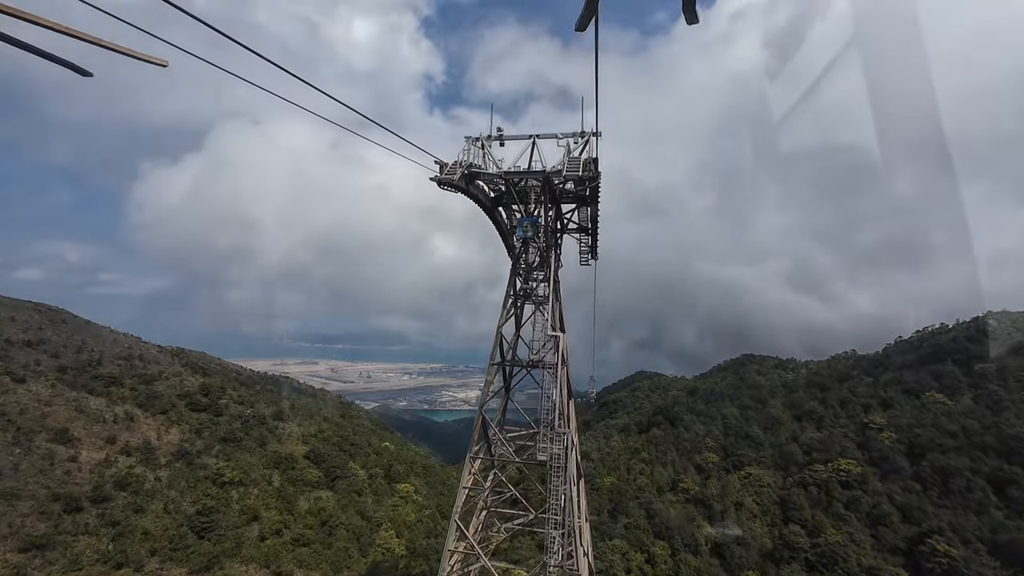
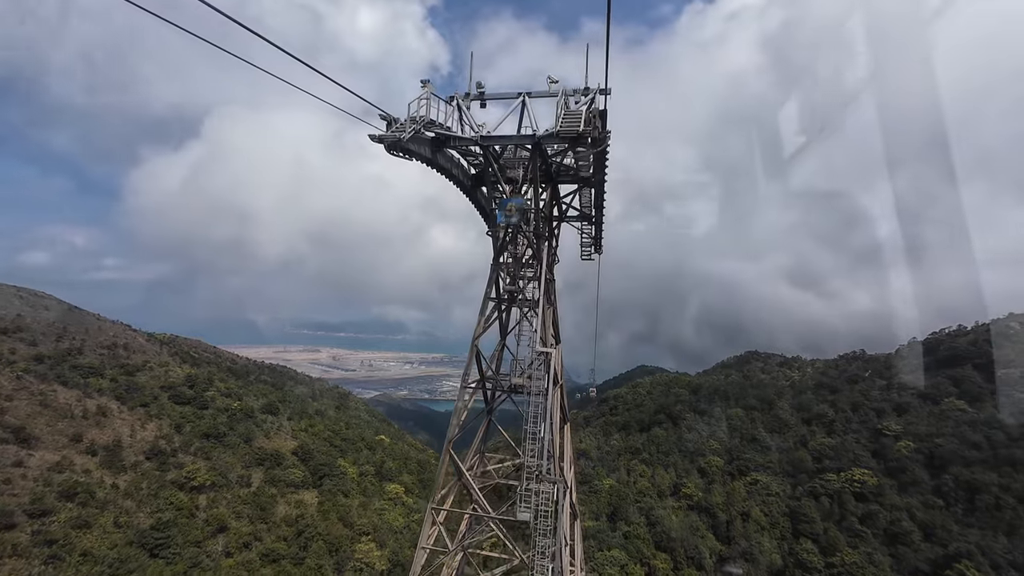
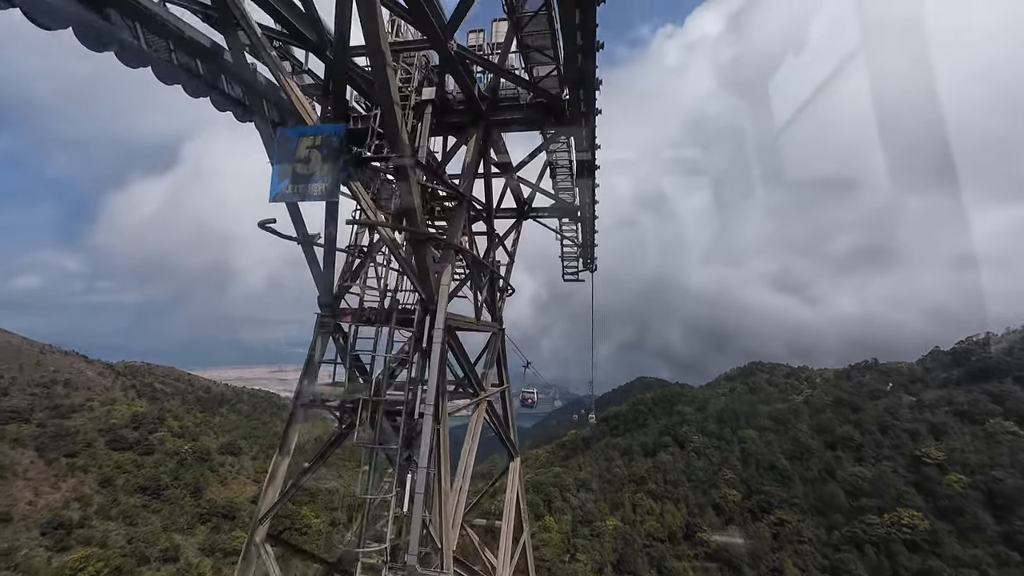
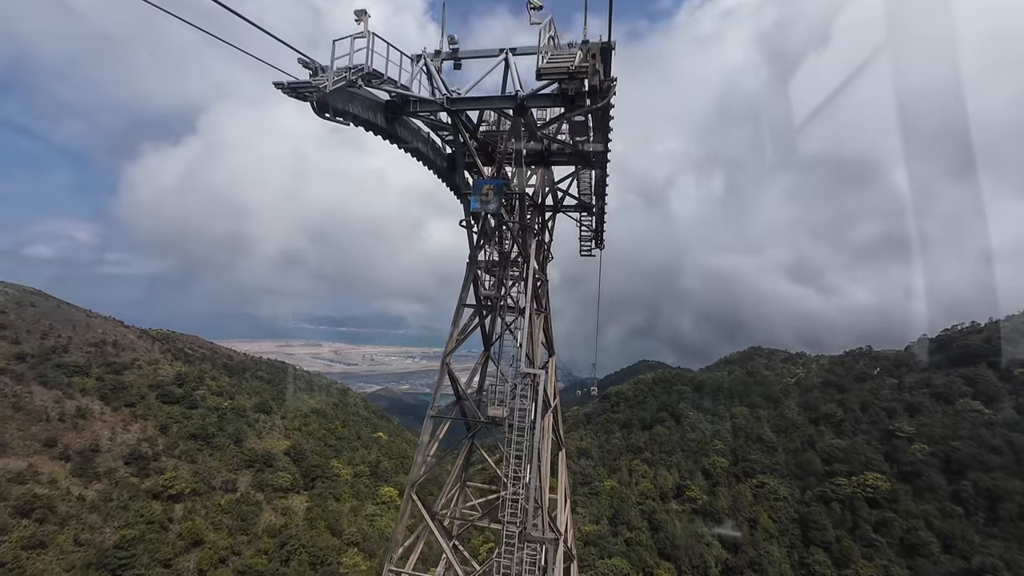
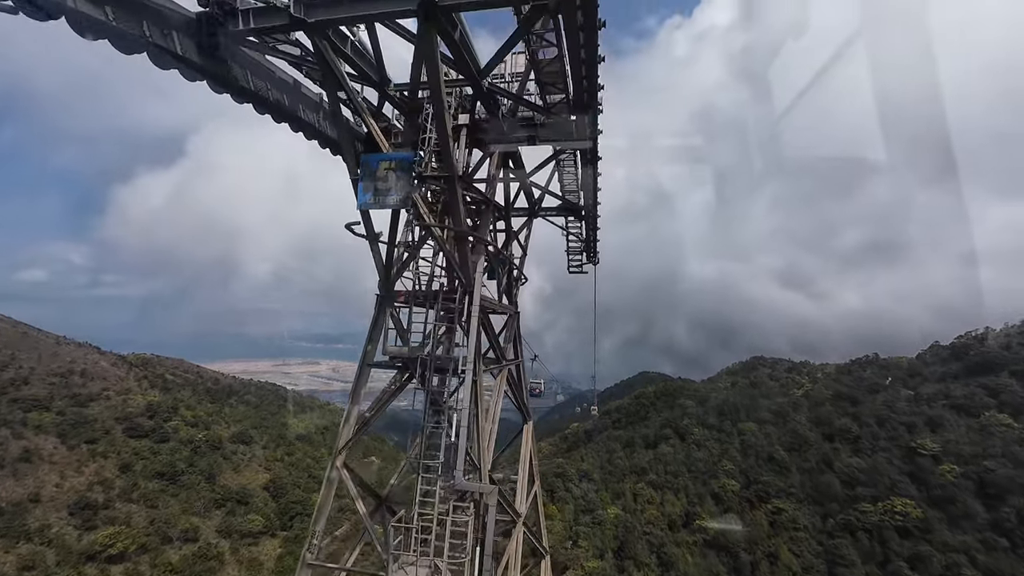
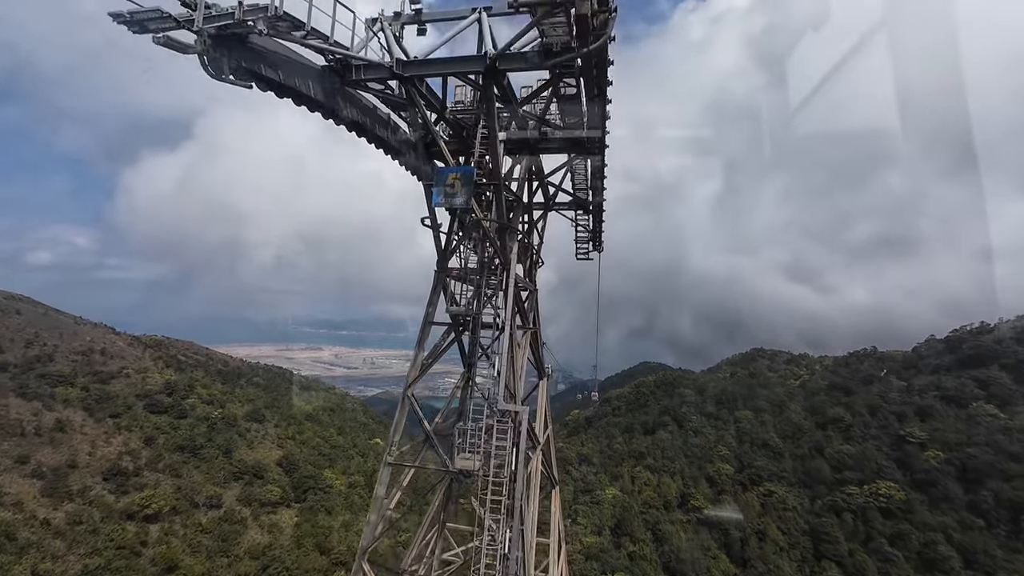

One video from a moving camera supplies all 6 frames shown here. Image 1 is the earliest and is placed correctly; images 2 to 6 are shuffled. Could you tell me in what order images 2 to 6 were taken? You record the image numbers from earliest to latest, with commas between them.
2, 4, 6, 5, 3
